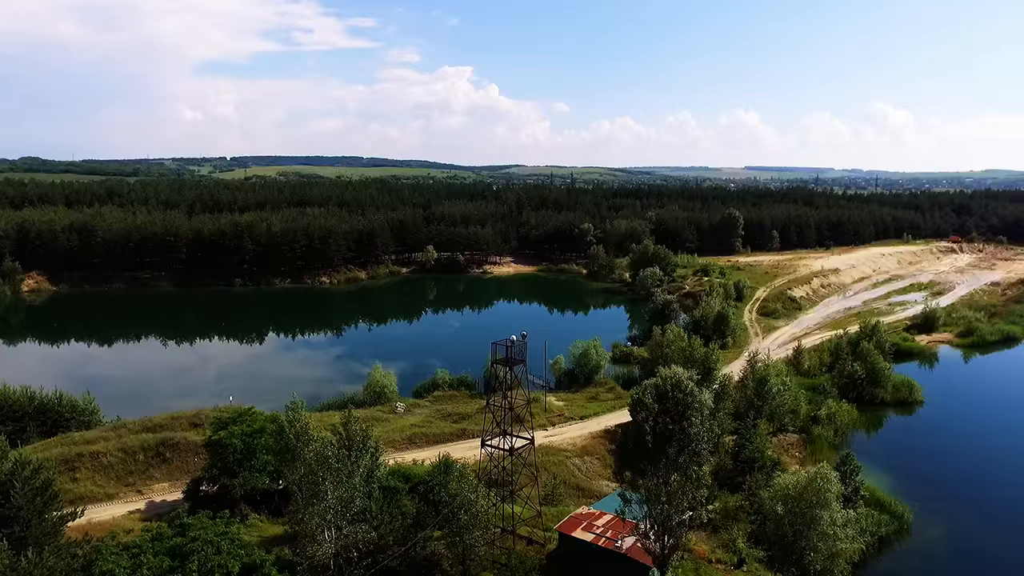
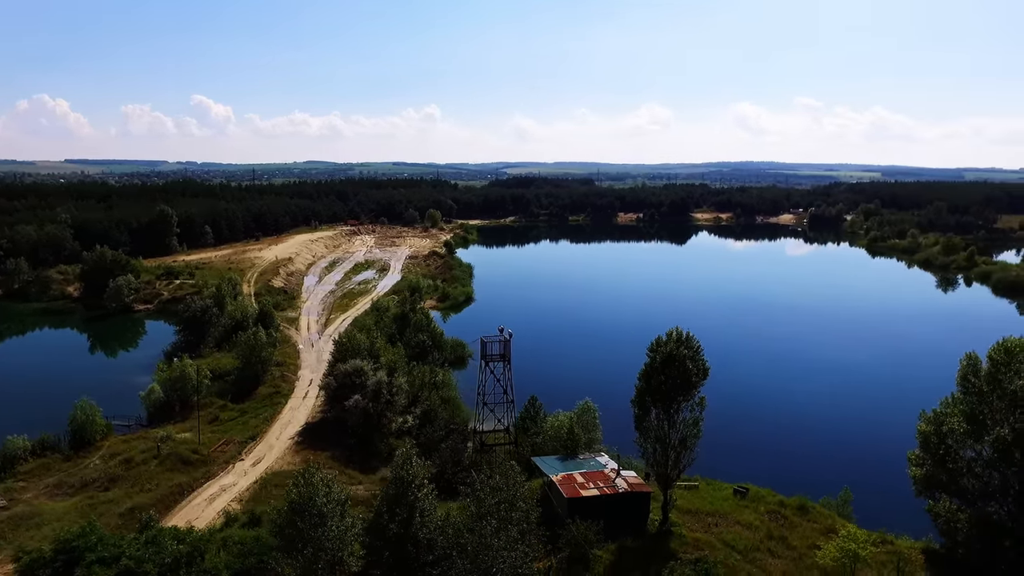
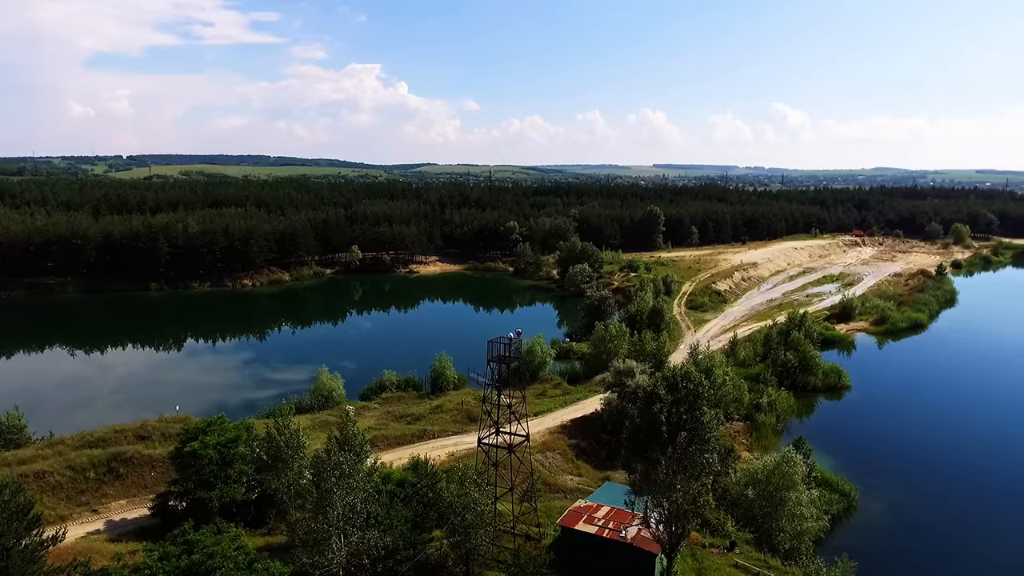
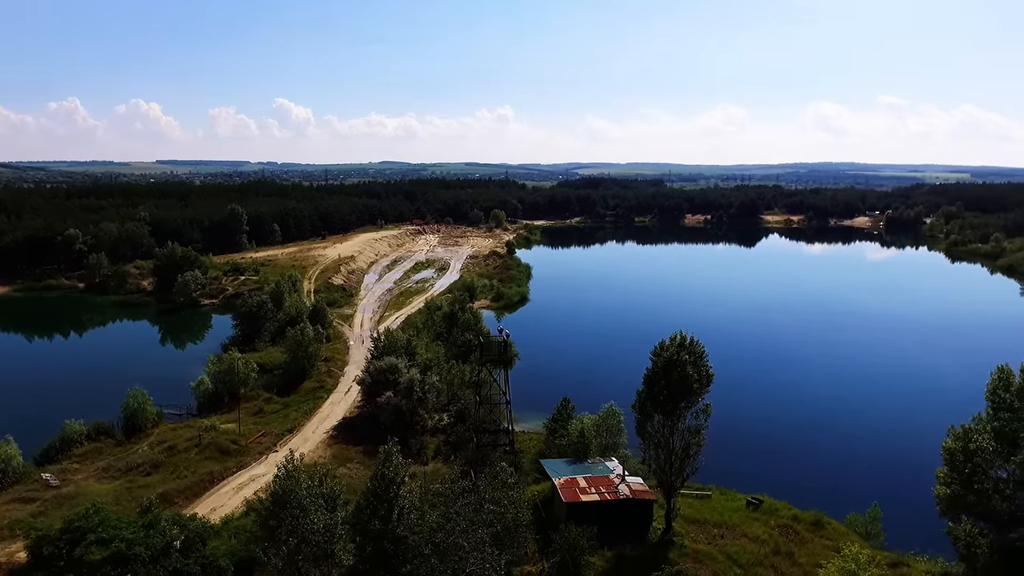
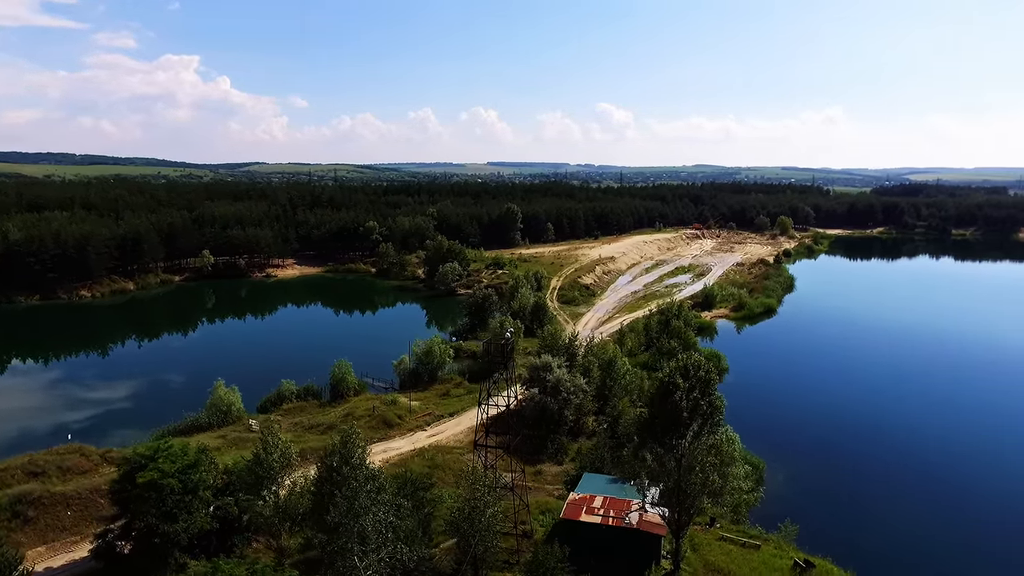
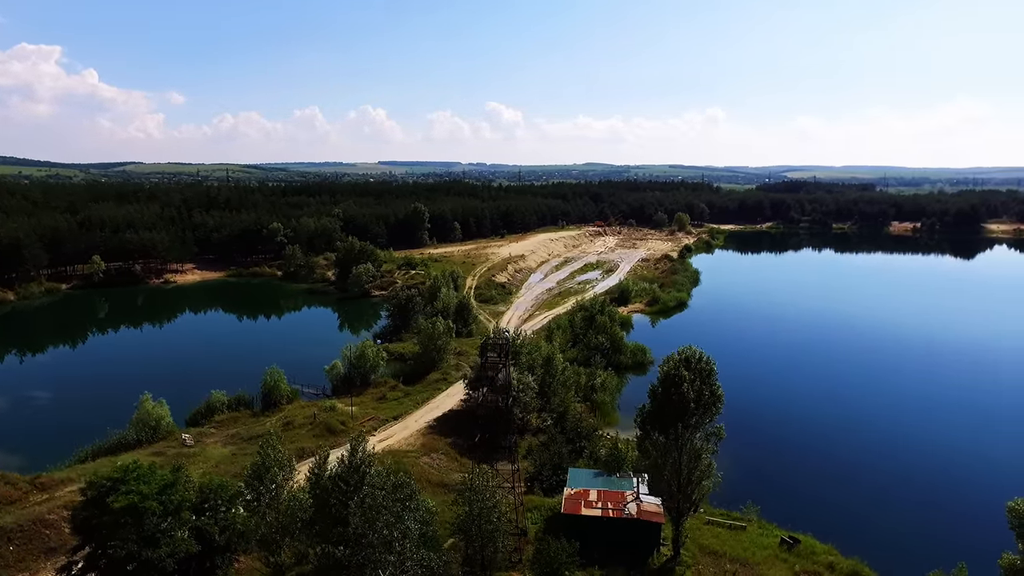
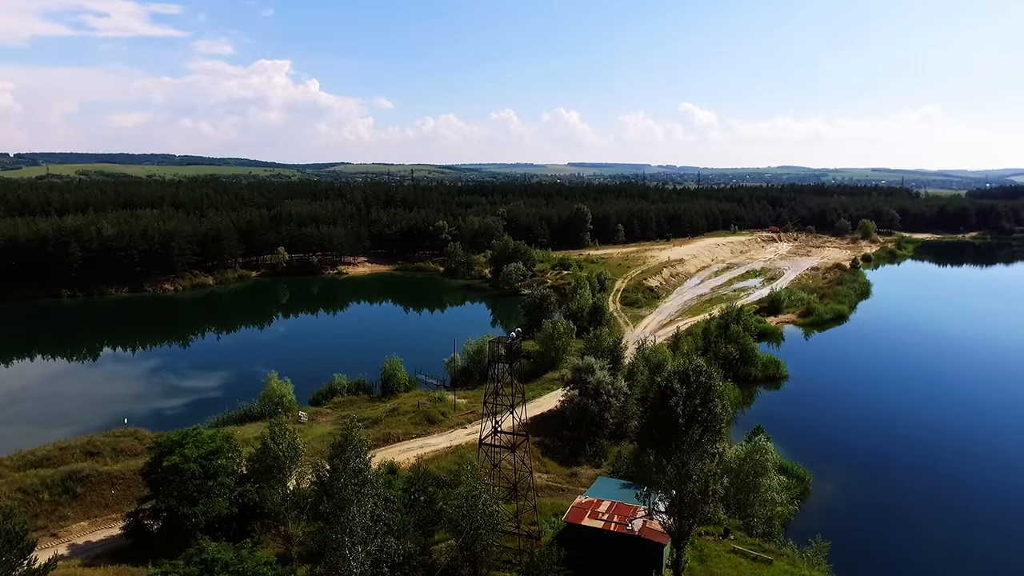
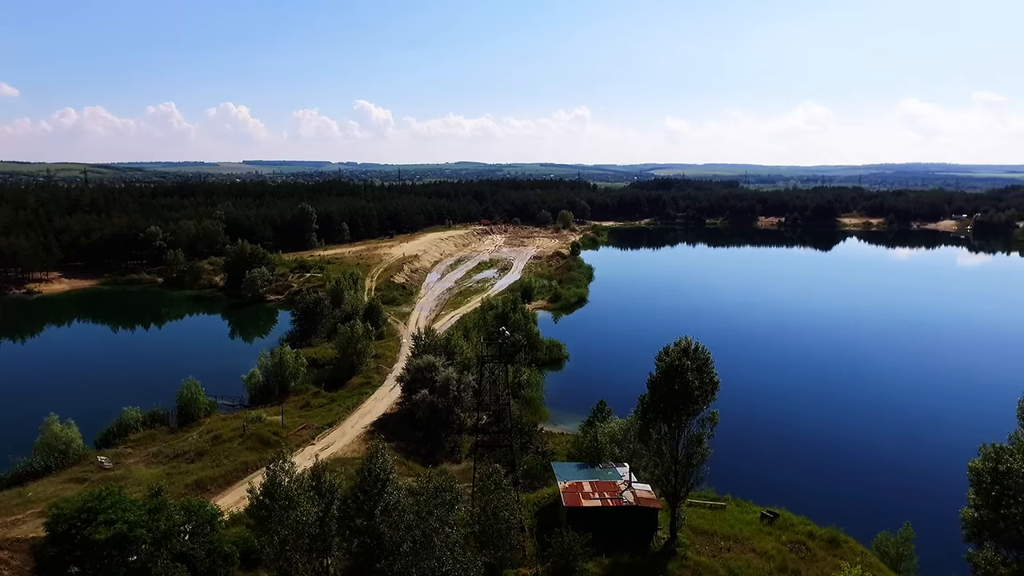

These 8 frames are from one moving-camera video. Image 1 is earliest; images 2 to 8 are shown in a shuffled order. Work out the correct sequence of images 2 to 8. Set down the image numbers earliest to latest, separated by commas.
3, 7, 5, 6, 8, 4, 2
